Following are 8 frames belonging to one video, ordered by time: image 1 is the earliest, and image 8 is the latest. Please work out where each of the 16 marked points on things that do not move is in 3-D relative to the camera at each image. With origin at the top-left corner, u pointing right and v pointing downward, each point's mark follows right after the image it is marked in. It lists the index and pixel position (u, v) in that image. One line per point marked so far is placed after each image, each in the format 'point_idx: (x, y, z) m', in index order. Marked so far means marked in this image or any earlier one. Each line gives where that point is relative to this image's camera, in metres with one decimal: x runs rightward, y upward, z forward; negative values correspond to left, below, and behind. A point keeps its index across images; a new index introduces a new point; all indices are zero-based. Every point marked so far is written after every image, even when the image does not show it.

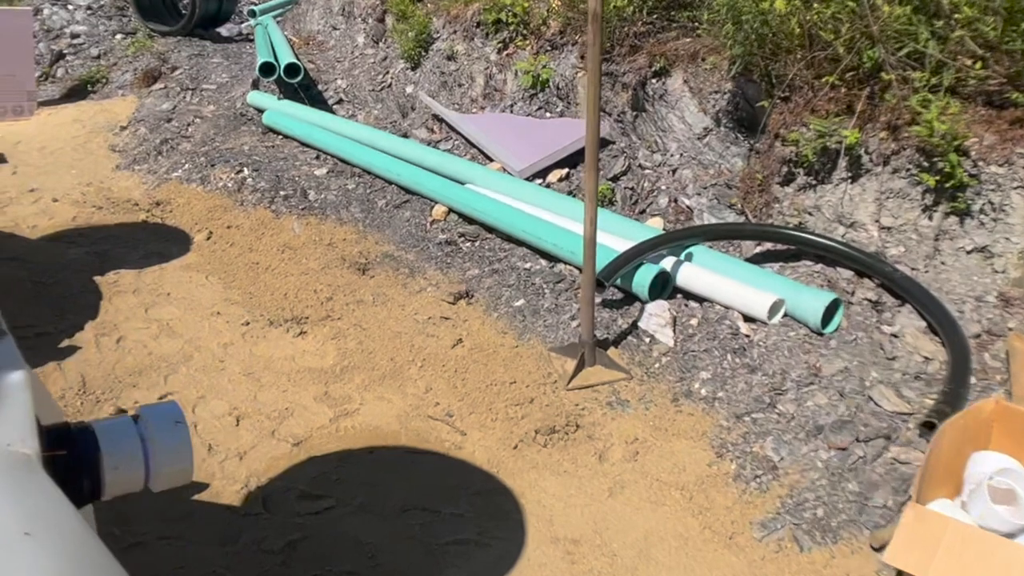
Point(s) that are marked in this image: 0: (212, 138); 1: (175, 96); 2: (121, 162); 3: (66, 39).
0: (-1.8, +0.9, +6.8) m
1: (-2.3, +1.3, +7.6) m
2: (-2.4, +0.8, +6.9) m
3: (-3.5, +1.9, +8.8) m
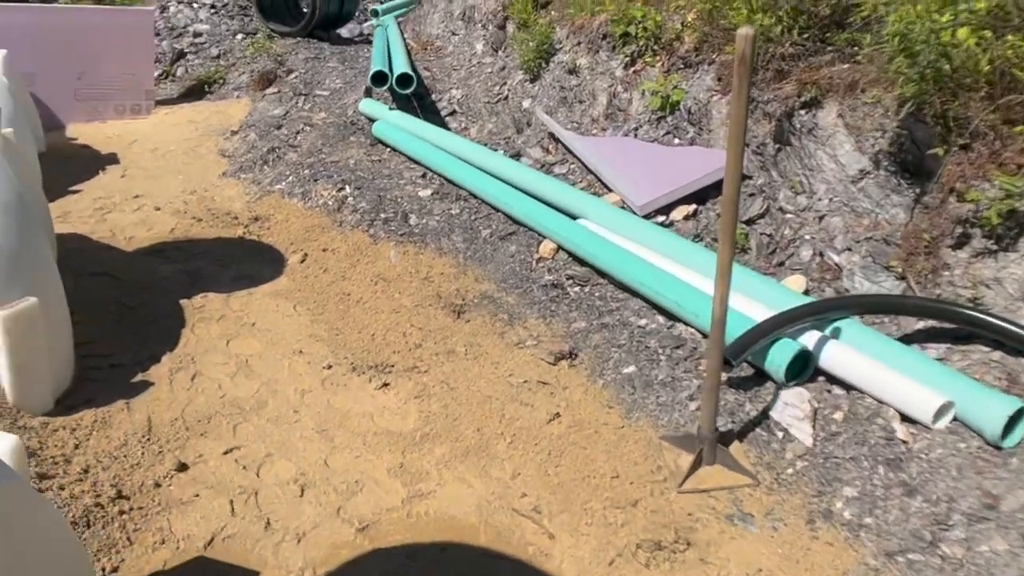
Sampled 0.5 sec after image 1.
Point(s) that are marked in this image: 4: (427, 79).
0: (-1.1, +0.8, +6.4) m
1: (-1.4, +1.2, +7.2) m
2: (-1.7, +0.7, +6.6) m
3: (-2.5, +1.9, +8.6) m
4: (-0.6, +1.4, +7.3) m
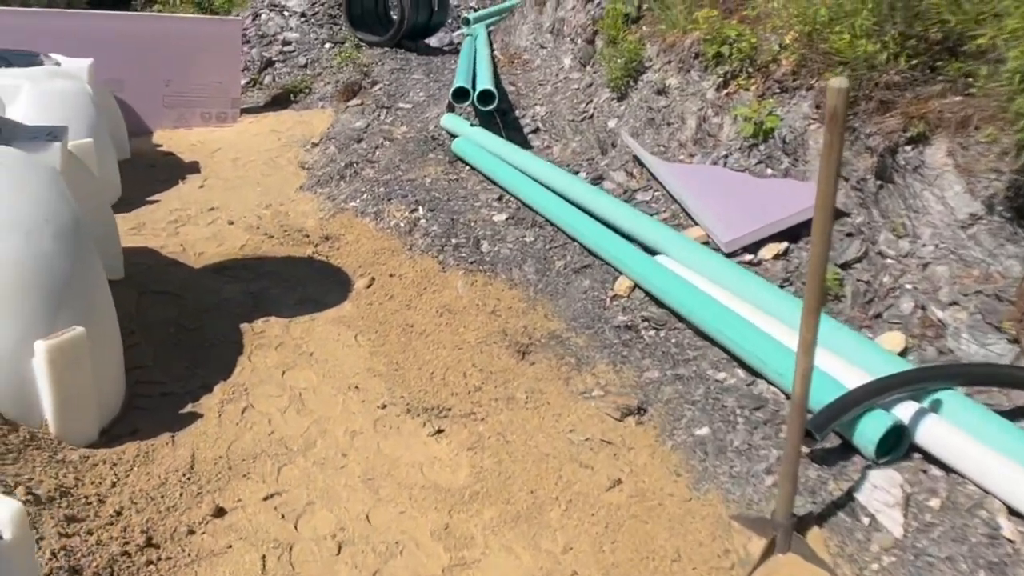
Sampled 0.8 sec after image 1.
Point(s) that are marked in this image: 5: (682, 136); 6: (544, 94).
0: (-0.6, +0.7, +6.2) m
1: (-0.9, +1.1, +7.0) m
2: (-1.2, +0.6, +6.4) m
3: (-1.8, +1.8, +8.5) m
4: (0.0, +1.2, +7.1) m
5: (+0.8, +0.7, +5.5) m
6: (+0.2, +1.2, +6.9) m
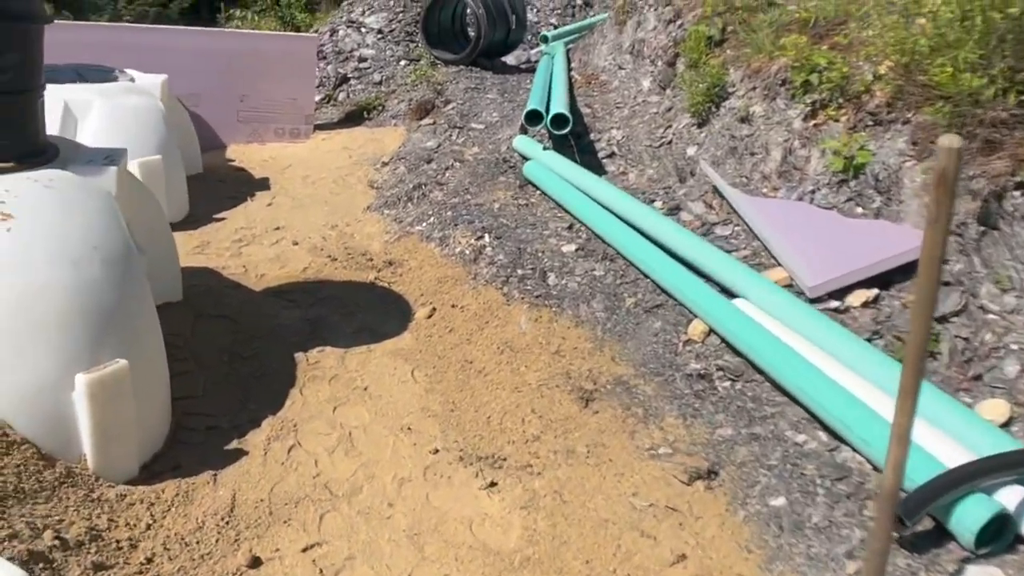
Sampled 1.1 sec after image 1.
0: (-0.2, +0.5, +6.0) m
1: (-0.4, +0.9, +6.8) m
2: (-0.8, +0.5, +6.2) m
3: (-1.2, +1.7, +8.4) m
4: (+0.5, +1.0, +6.8) m
5: (+1.2, +0.6, +5.2) m
6: (+0.6, +1.0, +6.7) m
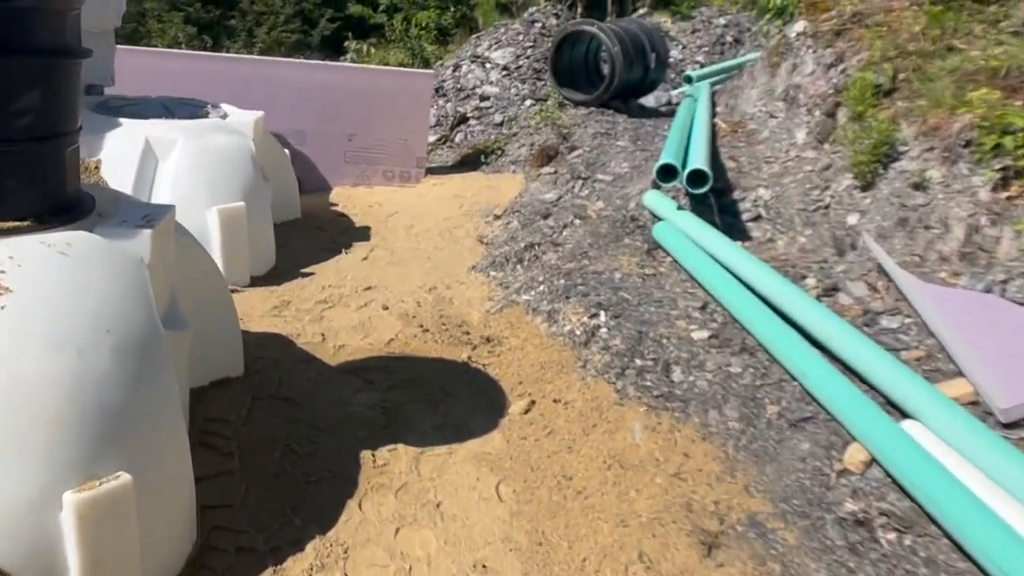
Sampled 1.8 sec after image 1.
0: (+0.3, +0.2, +5.2) m
1: (+0.3, +0.6, +6.1) m
2: (-0.2, +0.1, +5.6) m
3: (-0.3, +1.3, +7.7) m
4: (+1.2, +0.6, +6.0) m
5: (+1.7, +0.2, +4.3) m
6: (+1.3, +0.6, +5.8) m
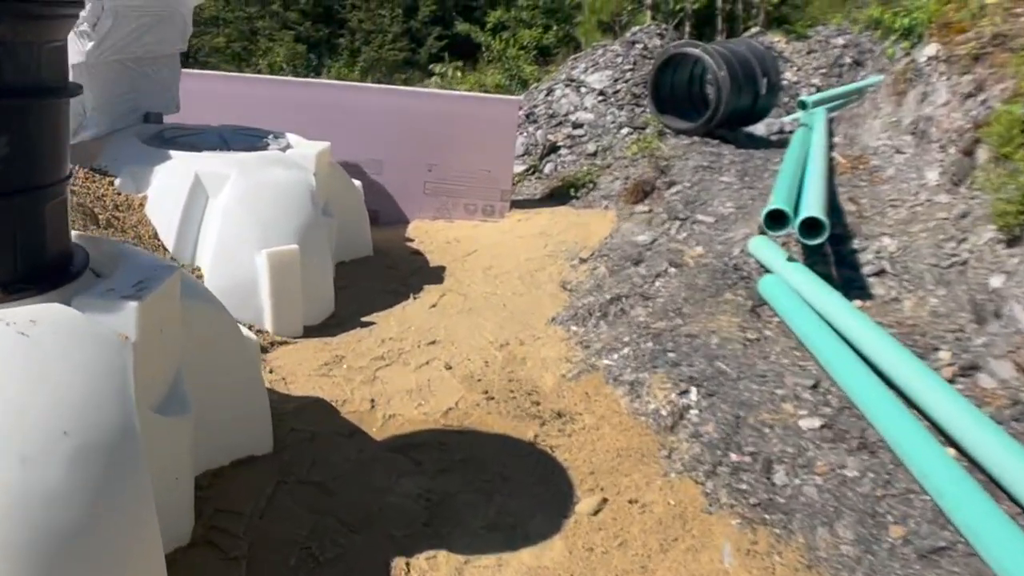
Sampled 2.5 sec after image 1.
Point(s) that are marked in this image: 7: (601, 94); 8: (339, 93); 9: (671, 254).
0: (+0.7, -0.1, +4.6) m
1: (+0.7, +0.3, +5.5) m
2: (+0.2, -0.1, +5.0) m
3: (+0.4, +1.0, +7.2) m
4: (+1.6, +0.3, +5.3) m
5: (+1.9, -0.1, +3.5) m
6: (+1.7, +0.3, +5.1) m
7: (+0.6, +1.3, +7.4) m
8: (-1.0, +1.1, +6.3) m
9: (+0.7, +0.2, +5.2) m
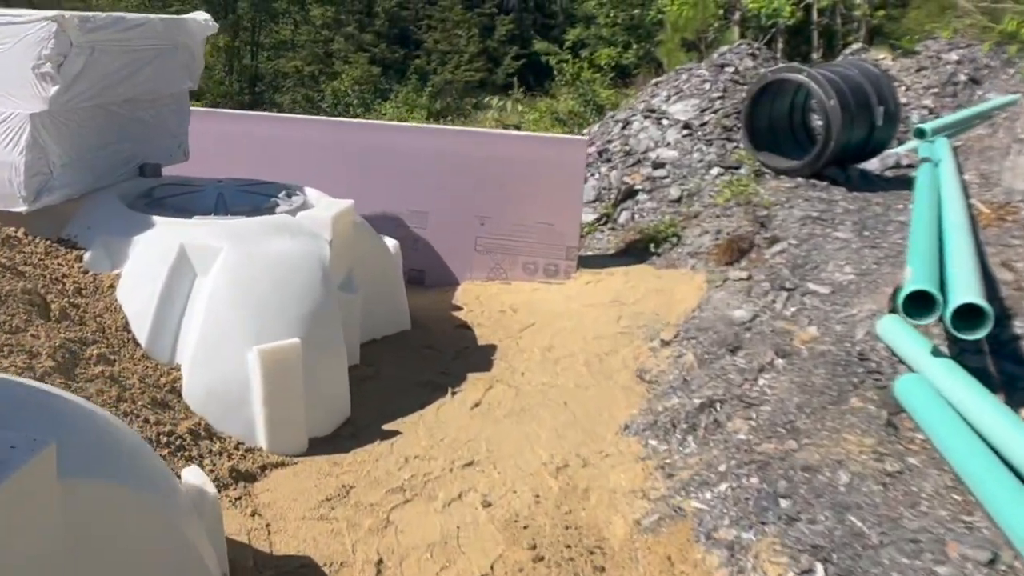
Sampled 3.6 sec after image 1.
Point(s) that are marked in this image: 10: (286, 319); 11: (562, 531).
0: (+0.9, -0.4, +3.5) m
1: (+1.0, -0.1, +4.4) m
2: (+0.4, -0.5, +3.9) m
3: (+0.7, +0.7, +6.1) m
4: (+1.8, 0.0, +4.1) m
5: (+2.0, -0.4, +2.4) m
6: (+2.0, 0.0, +3.9) m
7: (+1.0, +0.9, +6.3) m
8: (-0.7, +0.8, +5.4) m
9: (+1.0, -0.2, +4.1) m
10: (-0.8, -0.1, +3.7) m
11: (+0.1, -0.7, +3.2) m
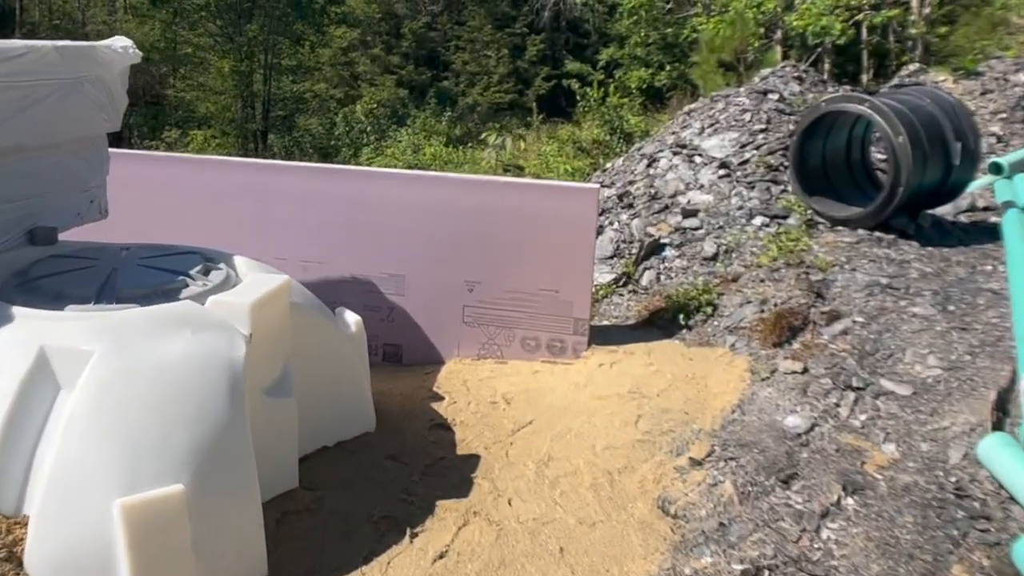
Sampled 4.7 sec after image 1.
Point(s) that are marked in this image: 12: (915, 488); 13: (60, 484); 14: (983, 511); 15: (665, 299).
0: (+0.8, -0.7, +2.4) m
1: (+0.9, -0.4, +3.4) m
2: (+0.3, -0.7, +2.9) m
3: (+0.7, +0.3, +5.1) m
4: (+1.8, -0.3, +3.1) m
5: (+1.9, -0.7, +1.3) m
6: (+1.9, -0.3, +2.9) m
7: (+1.0, +0.6, +5.3) m
8: (-0.7, +0.4, +4.4) m
9: (+0.9, -0.5, +3.0) m
10: (-0.8, -0.4, +2.7) m
11: (0.0, -1.0, +2.2) m
12: (+1.1, -0.5, +2.9) m
13: (-1.1, -0.5, +2.7) m
14: (+1.2, -0.6, +2.8) m
15: (+0.6, 0.0, +4.5) m
